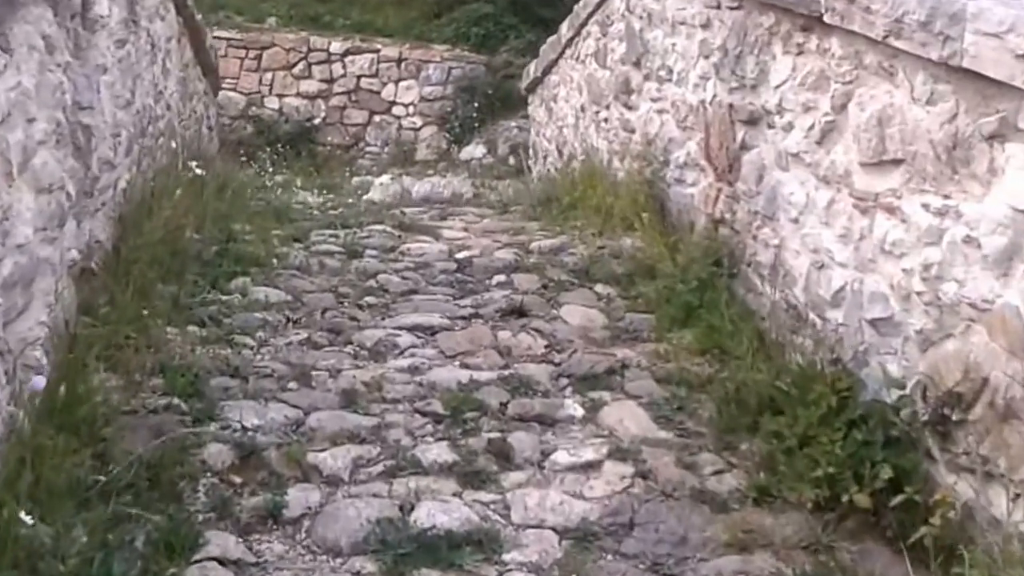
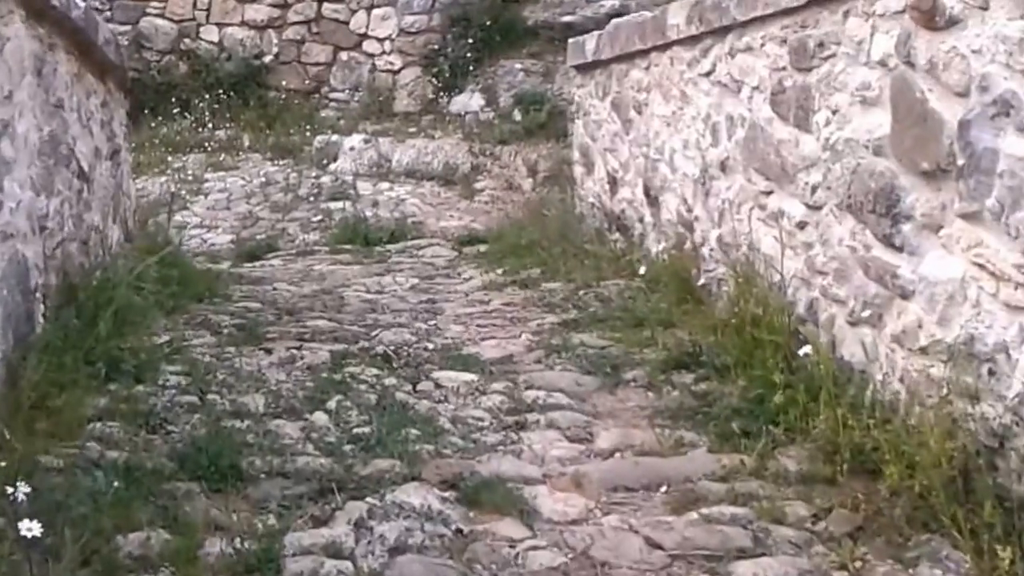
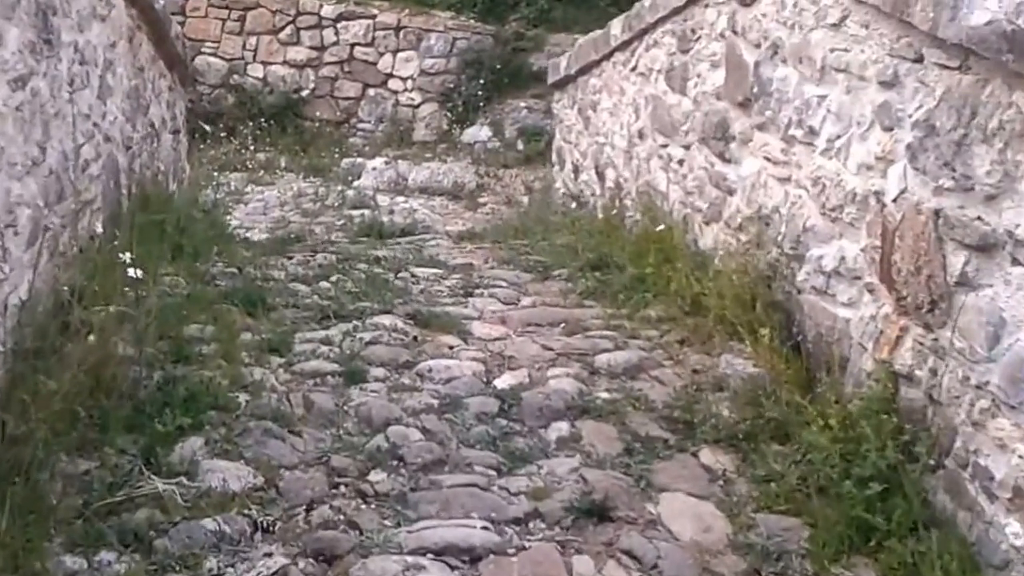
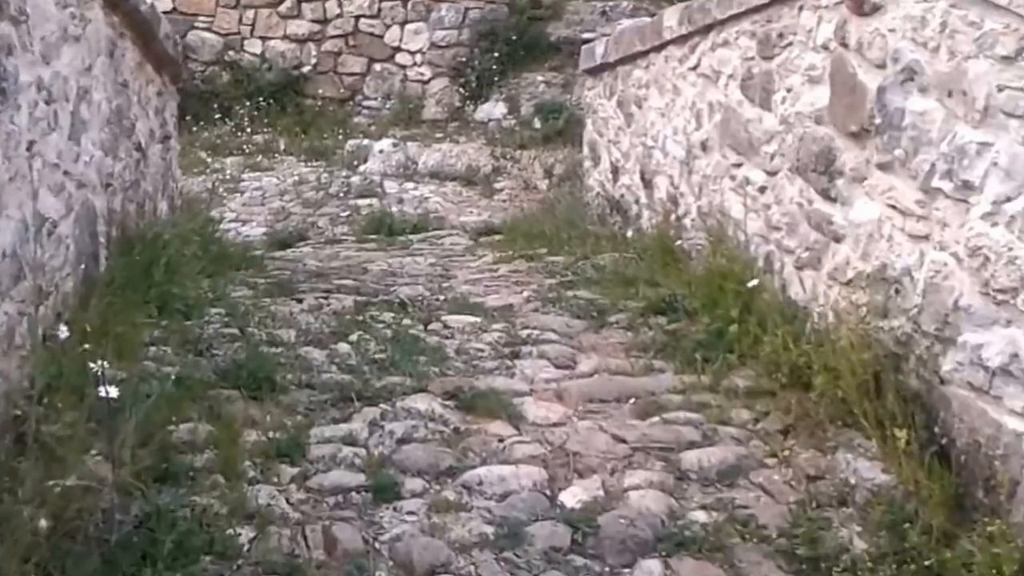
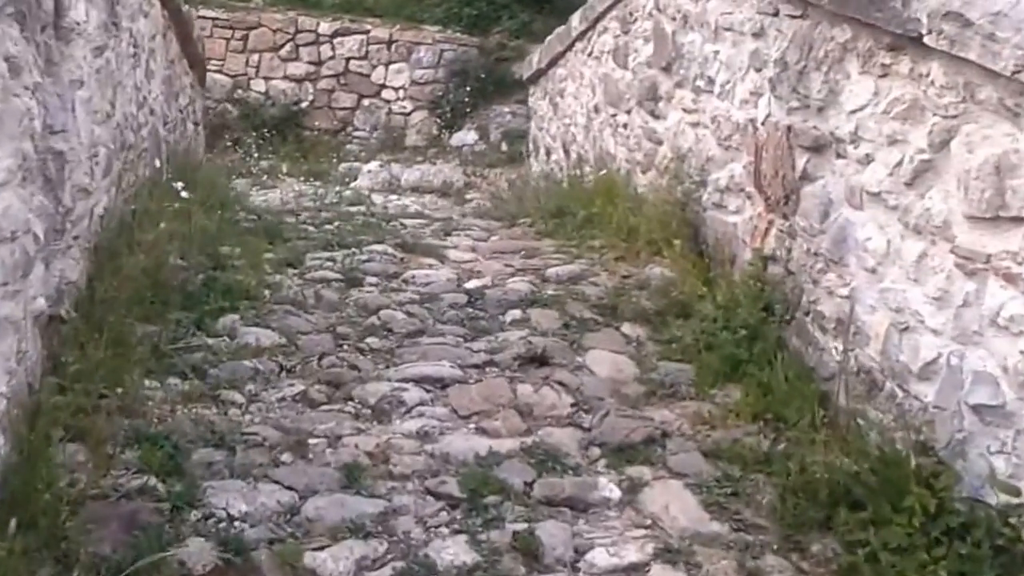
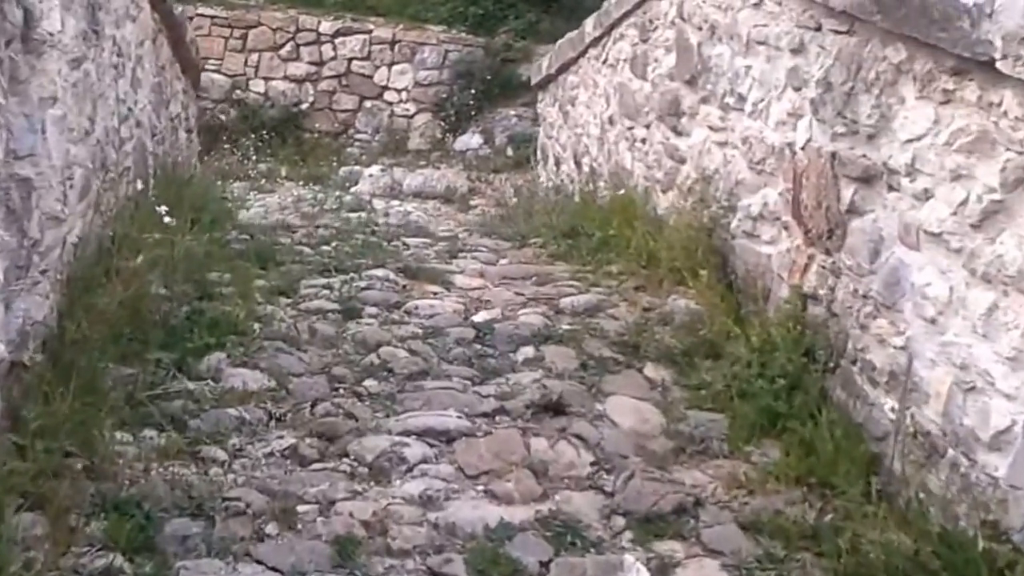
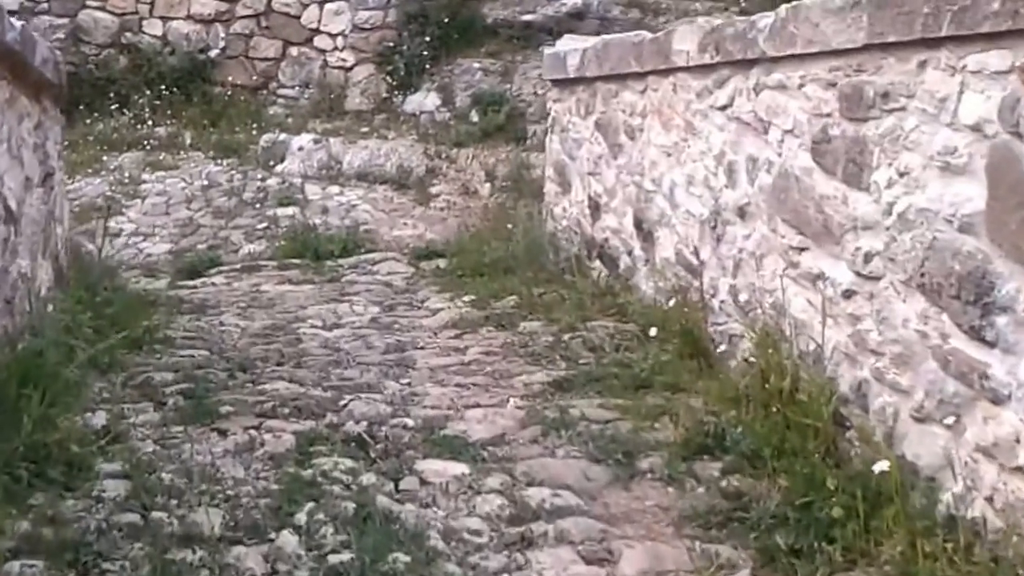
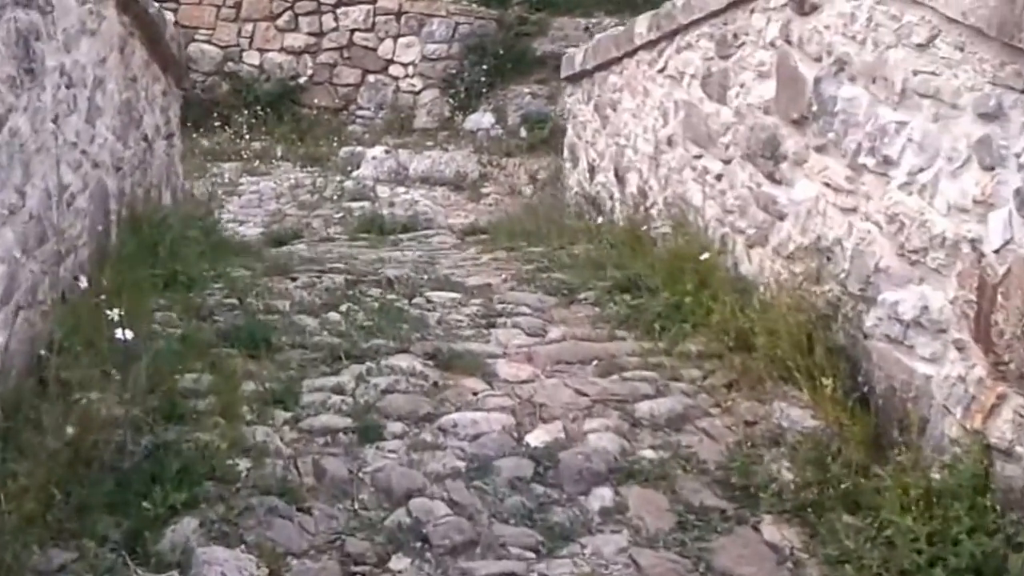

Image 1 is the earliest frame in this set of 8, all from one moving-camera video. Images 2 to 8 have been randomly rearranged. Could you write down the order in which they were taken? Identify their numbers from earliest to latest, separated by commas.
5, 6, 3, 8, 4, 2, 7
